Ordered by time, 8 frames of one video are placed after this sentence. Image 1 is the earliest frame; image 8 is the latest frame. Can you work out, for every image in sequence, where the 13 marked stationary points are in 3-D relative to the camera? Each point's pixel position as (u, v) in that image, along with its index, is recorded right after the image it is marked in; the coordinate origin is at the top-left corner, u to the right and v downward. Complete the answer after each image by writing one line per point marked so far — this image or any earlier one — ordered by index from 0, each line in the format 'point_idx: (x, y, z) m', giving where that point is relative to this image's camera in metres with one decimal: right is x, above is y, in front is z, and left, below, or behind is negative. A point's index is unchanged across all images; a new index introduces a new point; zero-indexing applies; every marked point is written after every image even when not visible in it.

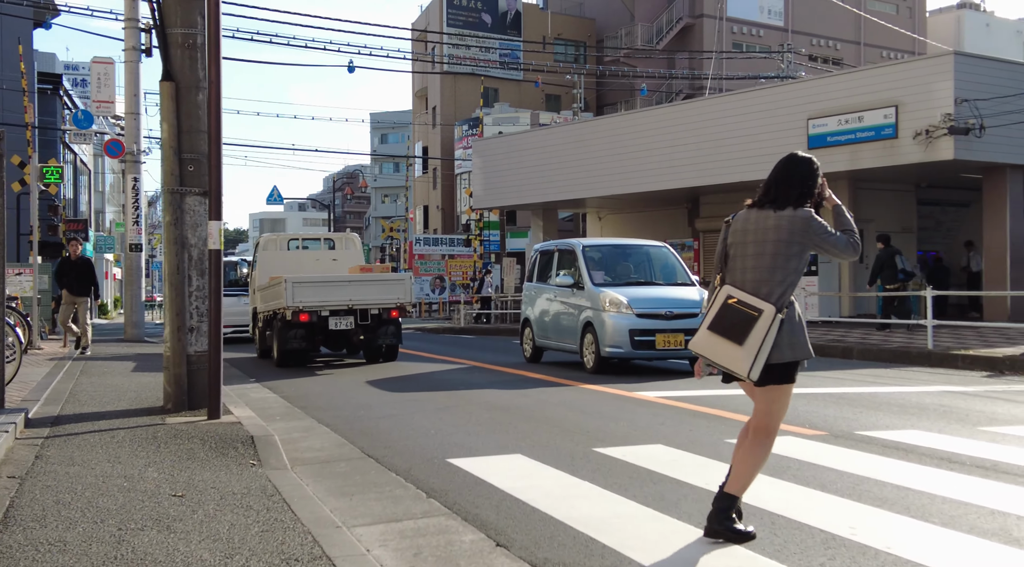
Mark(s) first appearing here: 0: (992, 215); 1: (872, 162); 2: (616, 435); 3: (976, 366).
0: (+9.6, +1.5, +20.0) m
1: (+7.2, +2.4, +19.8) m
2: (+0.7, -1.1, +7.1) m
3: (+6.2, -1.1, +13.3) m
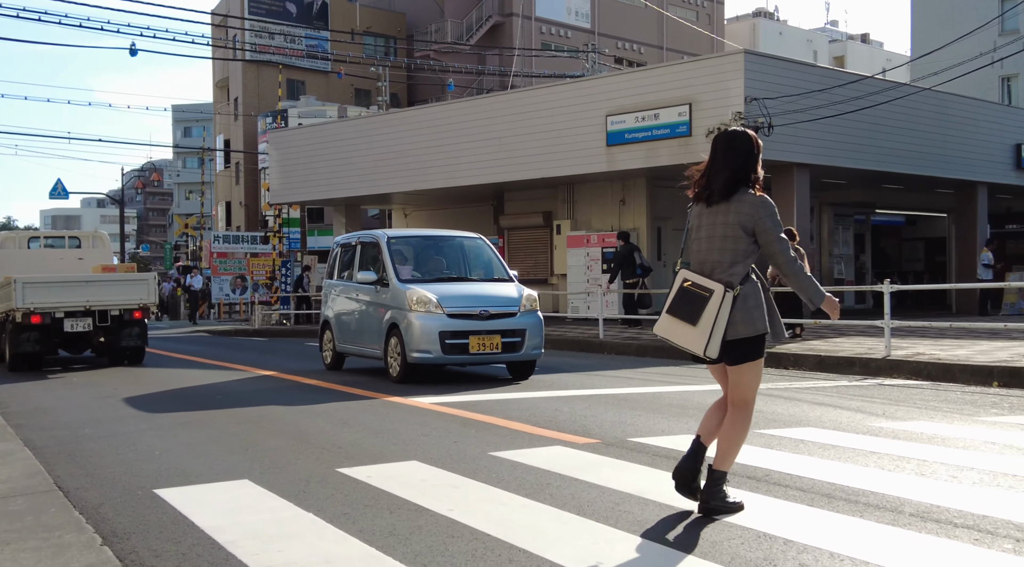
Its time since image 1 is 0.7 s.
0: (+5.5, +1.6, +20.6) m
1: (+3.1, +2.5, +19.9) m
2: (-0.9, -1.0, +6.3) m
3: (+3.3, -1.1, +13.3) m
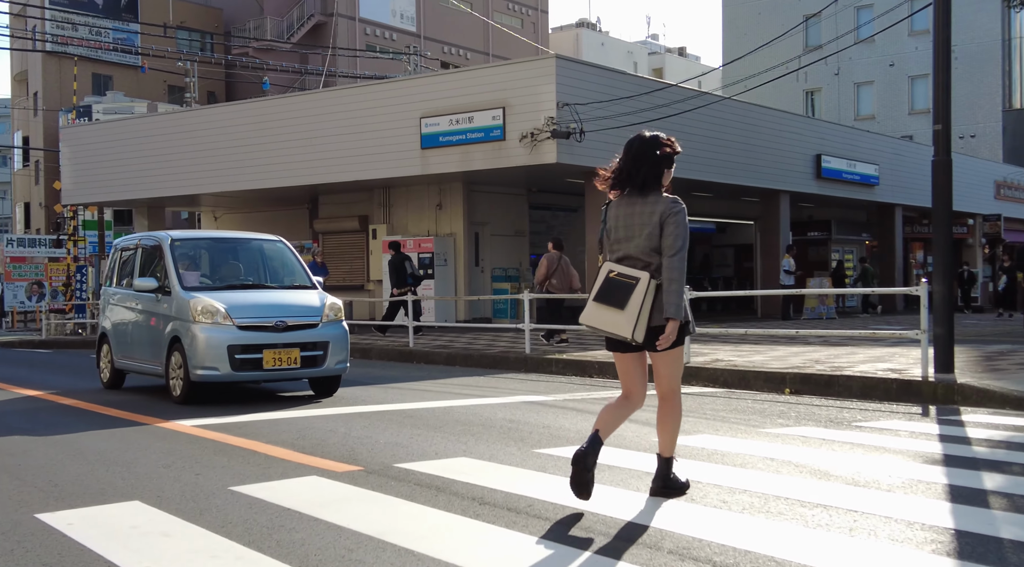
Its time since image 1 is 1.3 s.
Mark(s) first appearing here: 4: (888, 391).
0: (+1.7, +1.5, +20.6) m
1: (-0.6, +2.4, +19.5) m
2: (-2.3, -1.1, +5.4) m
3: (+0.7, -1.1, +13.1) m
4: (+3.6, -1.0, +9.5) m
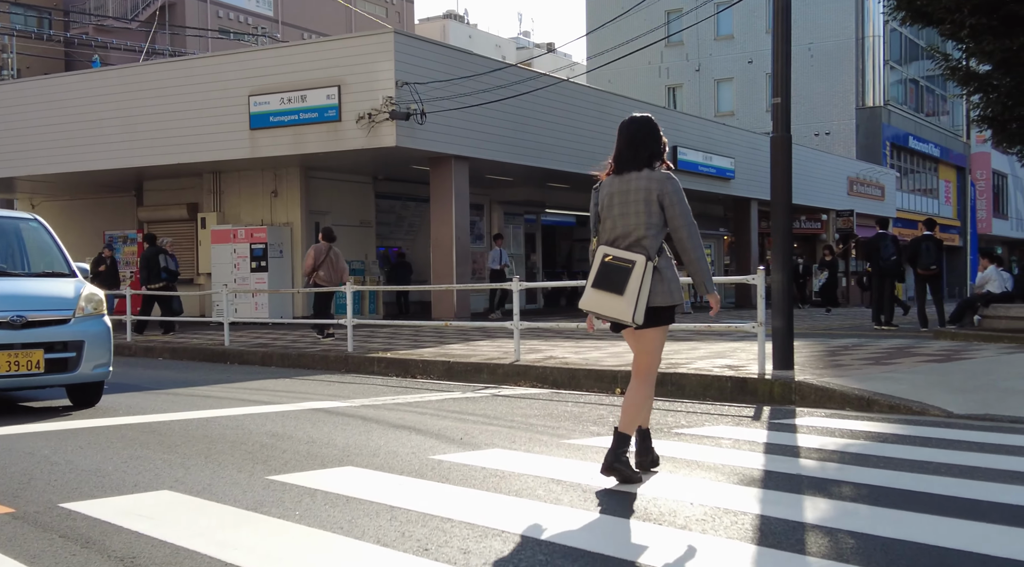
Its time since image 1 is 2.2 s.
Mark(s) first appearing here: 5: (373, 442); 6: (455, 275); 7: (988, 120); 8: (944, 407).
0: (-1.5, +1.6, +19.4) m
1: (-3.6, +2.5, +18.0) m
2: (-3.5, -1.0, +3.8) m
3: (-1.5, -1.0, +11.8) m
4: (+1.8, -0.9, +8.6) m
5: (-0.8, -1.0, +5.9) m
6: (-1.1, +0.2, +19.2) m
7: (+8.3, +2.8, +17.2) m
8: (+3.2, -0.9, +7.3) m
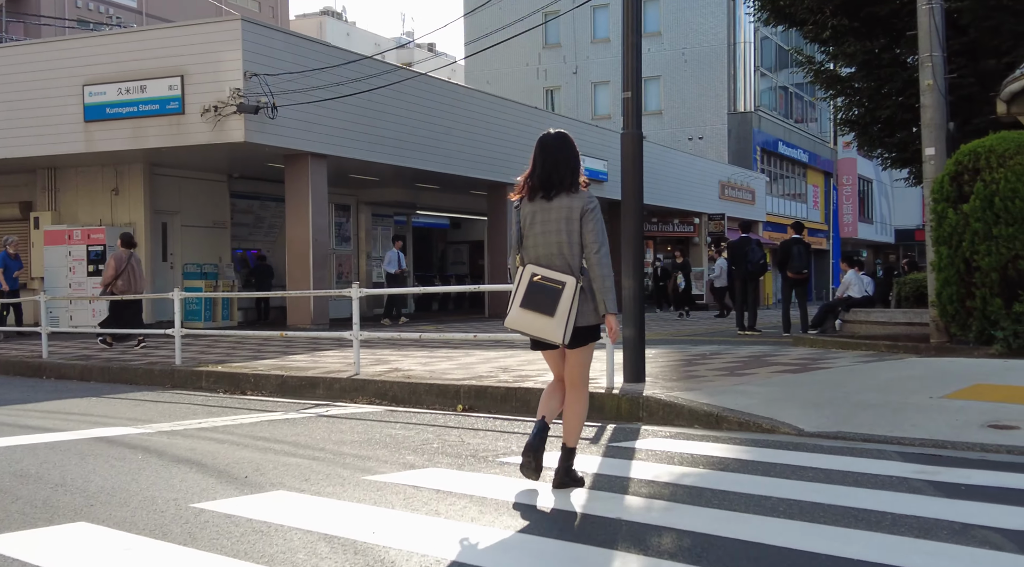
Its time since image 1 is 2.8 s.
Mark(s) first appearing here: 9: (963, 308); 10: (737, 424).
0: (-4.1, +1.5, +18.3) m
1: (-6.0, +2.4, +16.7) m
2: (-4.3, -1.1, +2.6) m
3: (-3.2, -1.1, +10.7) m
4: (+0.5, -1.0, +7.9) m
5: (-1.9, -1.0, +5.0) m
6: (-3.7, +0.1, +18.2) m
7: (+5.9, +2.8, +17.2) m
8: (+2.0, -1.0, +6.8) m
9: (+4.3, -0.2, +9.6) m
10: (+1.6, -1.0, +7.0) m
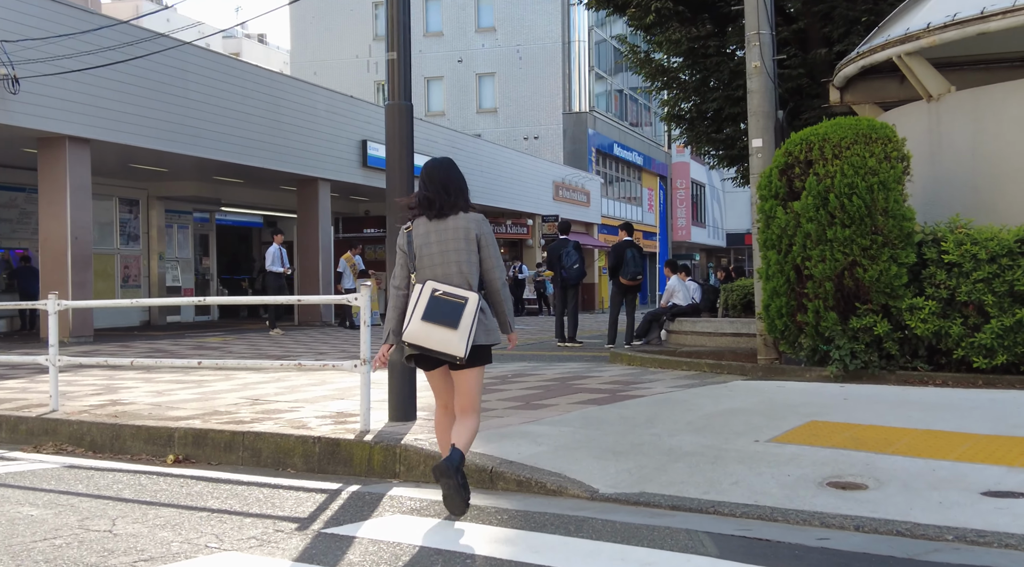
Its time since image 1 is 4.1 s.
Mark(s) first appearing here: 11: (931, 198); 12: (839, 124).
0: (-7.3, +1.4, +15.5) m
1: (-9.0, +2.3, +13.7) m
2: (-5.1, -1.1, 0.0) m
3: (-5.3, -1.2, +8.3) m
4: (-1.3, -1.1, +6.0) m
5: (-3.1, -1.1, +2.8) m
6: (-6.9, 0.0, +15.5) m
7: (+2.7, +2.7, +16.1) m
8: (+0.4, -1.1, +5.2) m
9: (+2.3, -0.3, +8.2) m
10: (0.0, -1.1, +5.3) m
11: (+3.8, +0.8, +8.9) m
12: (+2.6, +1.3, +8.0) m
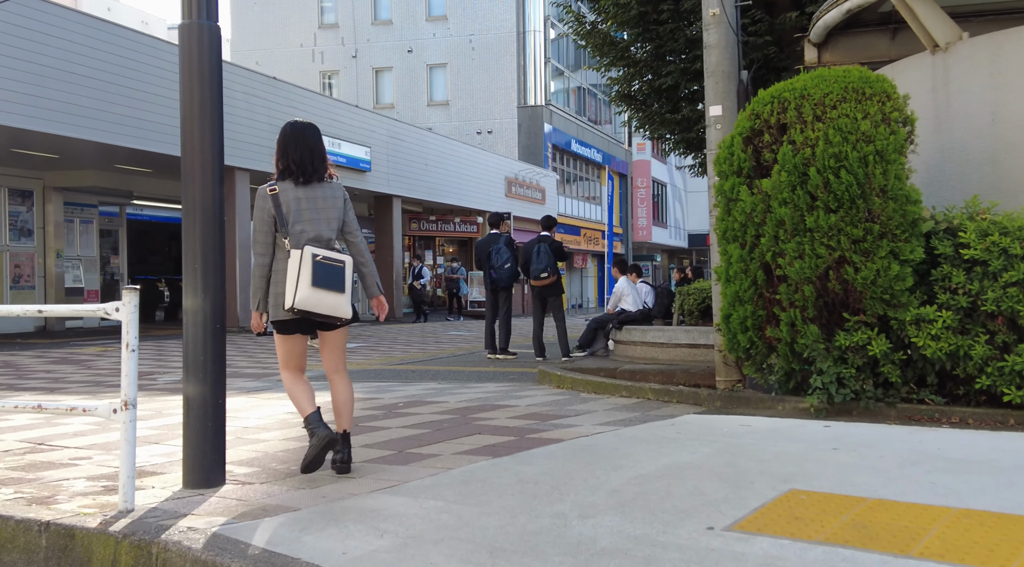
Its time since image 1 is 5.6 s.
0: (-8.3, +1.4, +13.2) m
1: (-9.9, +2.3, +11.3) m
2: (-5.6, -1.1, -2.2) m
3: (-6.0, -1.2, +6.0) m
4: (-1.9, -1.1, +3.9) m
5: (-3.7, -1.1, +0.6) m
6: (-7.9, 0.0, +13.2) m
7: (+1.6, +2.6, +14.1) m
8: (-0.3, -1.1, +3.2) m
9: (+1.6, -0.4, +6.3) m
10: (-0.6, -1.1, +3.3) m
11: (+3.0, +0.7, +7.0) m
12: (+1.9, +1.3, +6.1) m
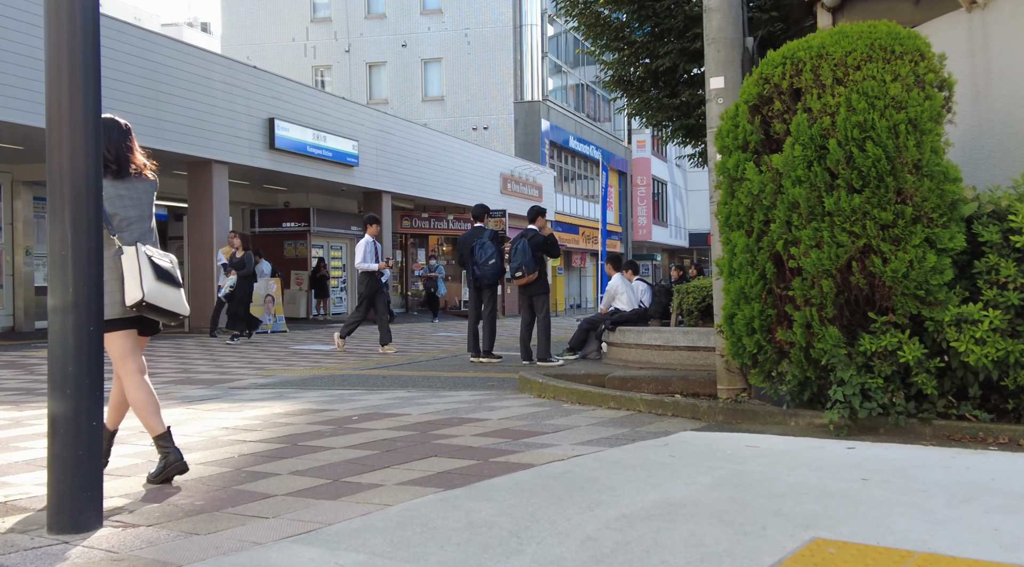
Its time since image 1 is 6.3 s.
0: (-8.5, +1.4, +12.3) m
1: (-10.1, +2.3, +10.4) m
2: (-5.8, -1.1, -3.1) m
3: (-6.2, -1.2, +5.1) m
4: (-2.1, -1.1, +3.0) m
5: (-3.9, -1.1, -0.3) m
6: (-8.1, 0.0, +12.3) m
7: (+1.4, +2.7, +13.2) m
8: (-0.4, -1.0, +2.2) m
9: (+1.4, -0.3, +5.4) m
10: (-0.8, -1.1, +2.4) m
11: (+2.8, +0.8, +6.0) m
12: (+1.7, +1.3, +5.1) m
